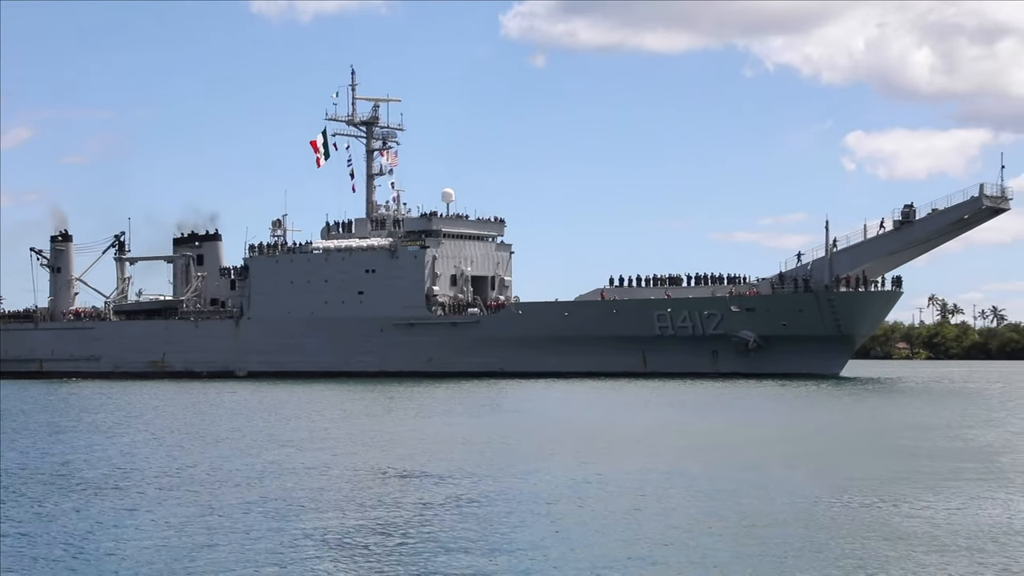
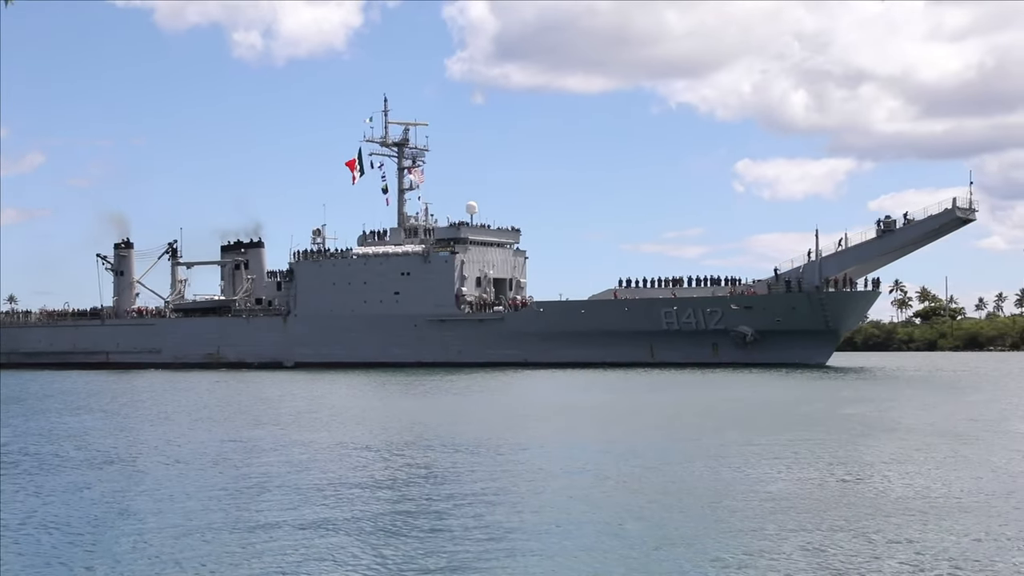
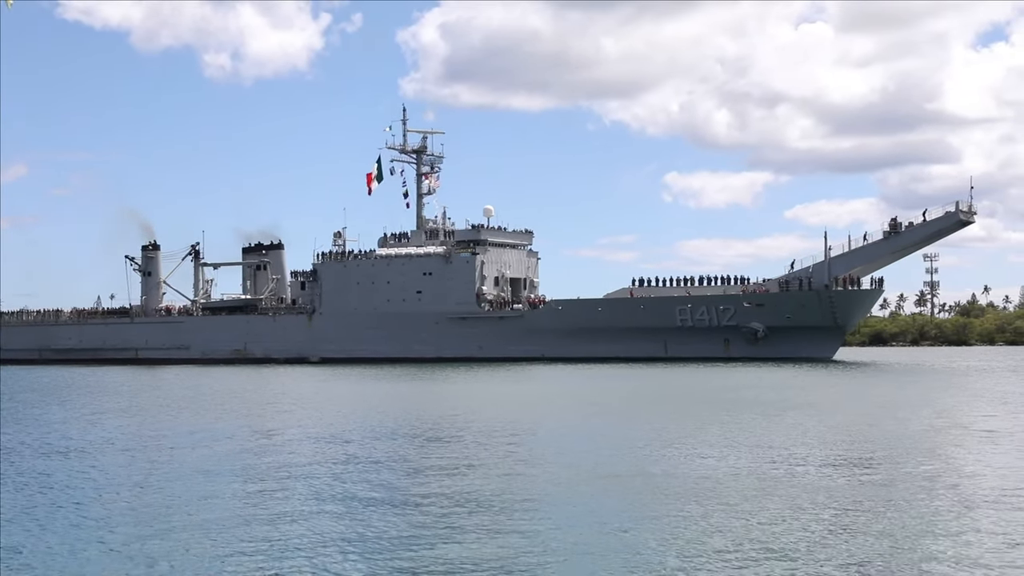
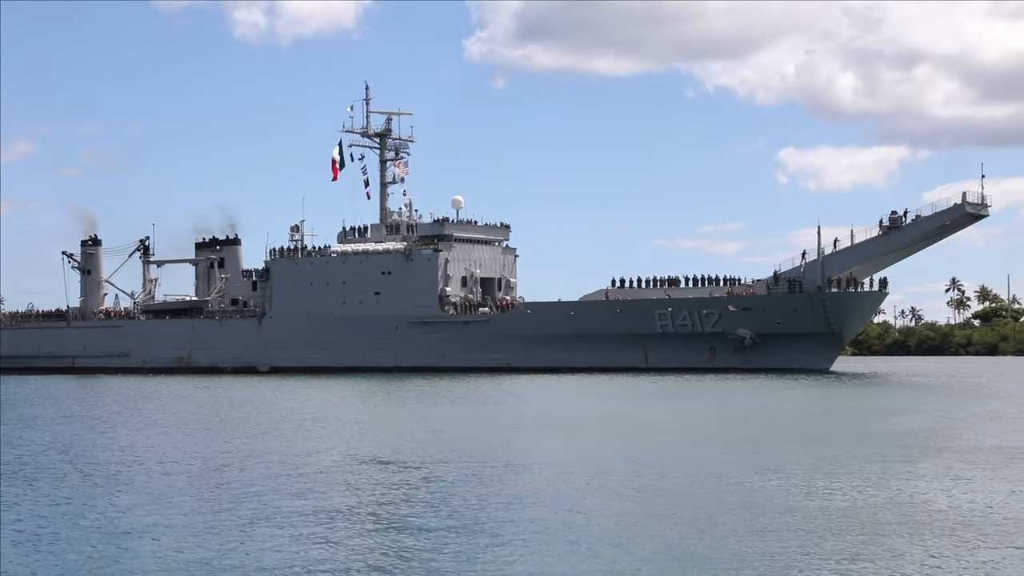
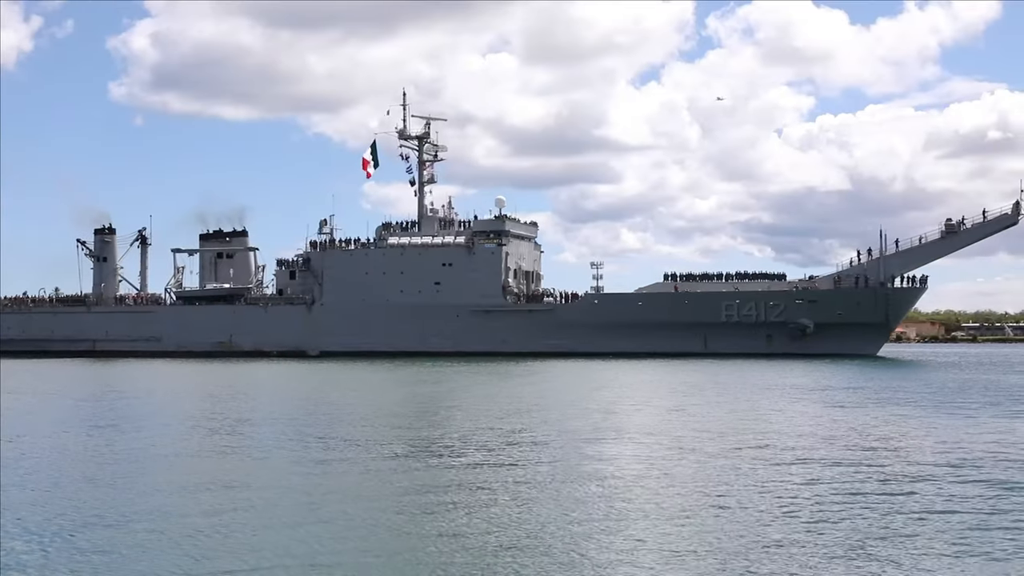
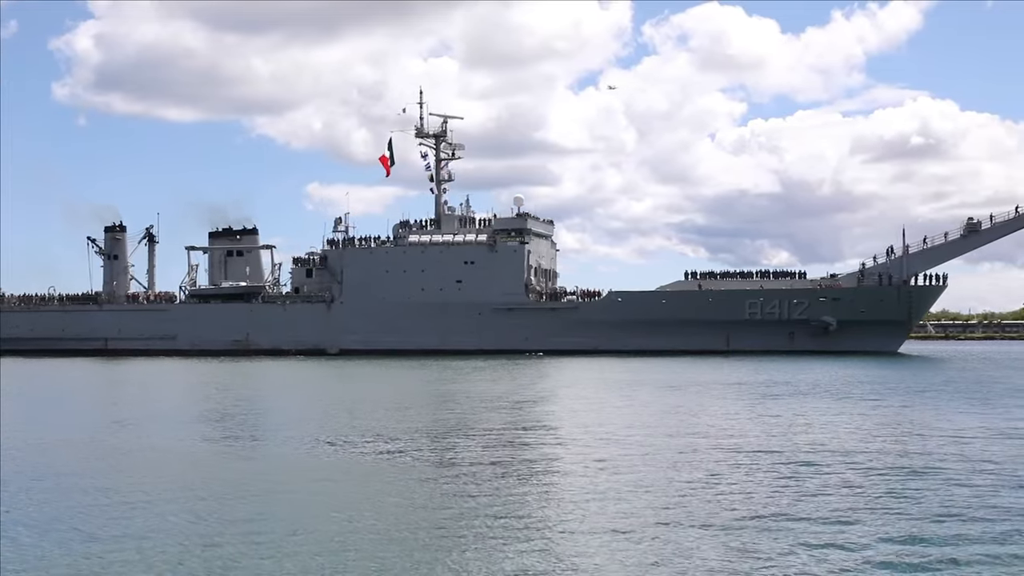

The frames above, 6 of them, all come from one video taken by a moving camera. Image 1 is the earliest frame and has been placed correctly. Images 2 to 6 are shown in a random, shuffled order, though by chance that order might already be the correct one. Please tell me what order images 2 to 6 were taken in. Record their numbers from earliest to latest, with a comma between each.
4, 2, 3, 5, 6
